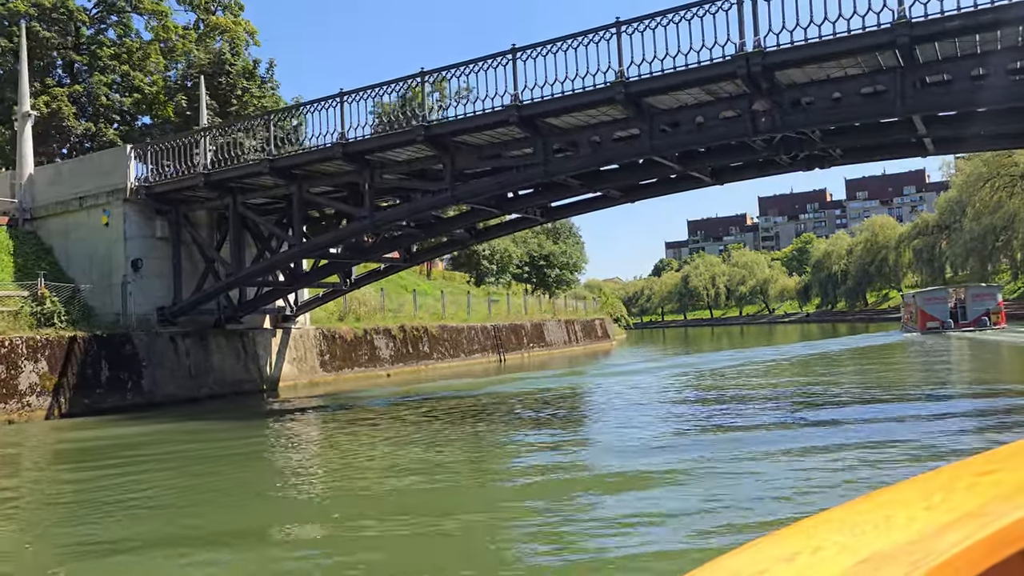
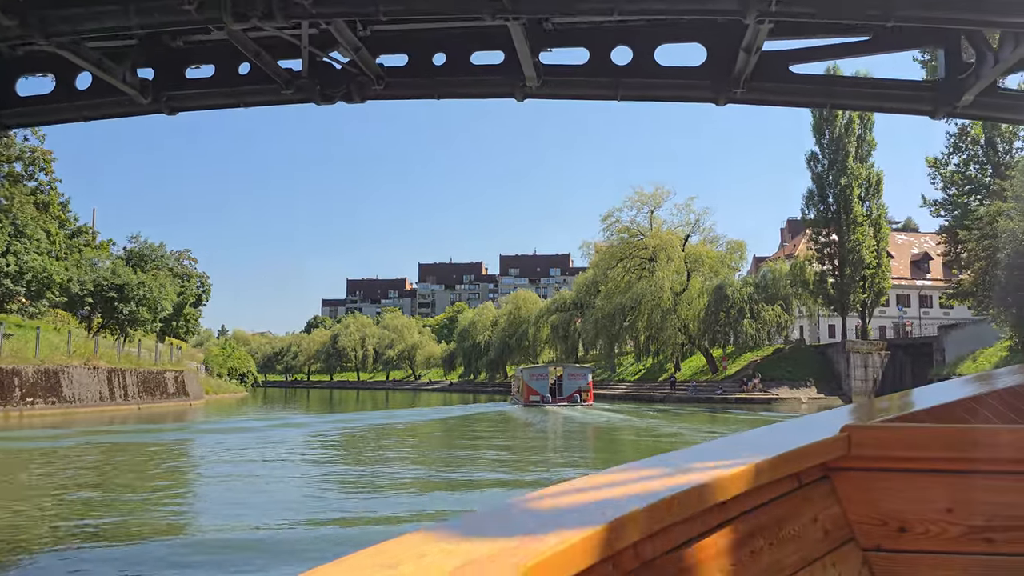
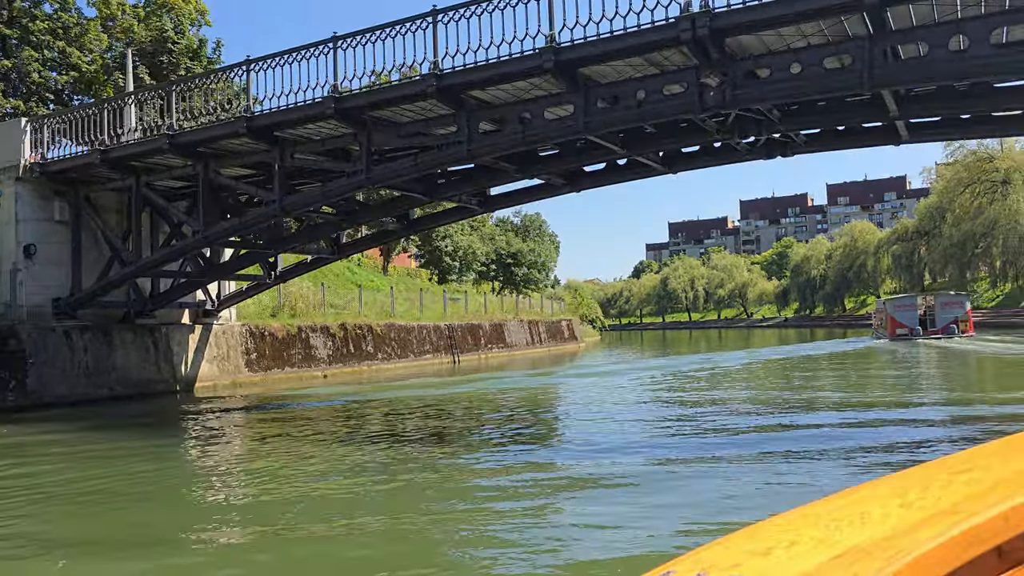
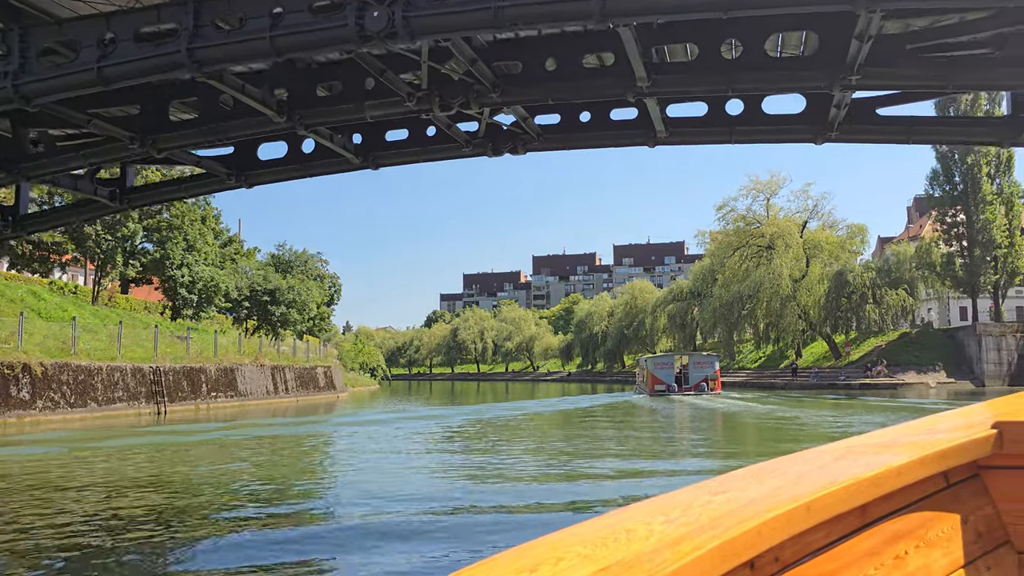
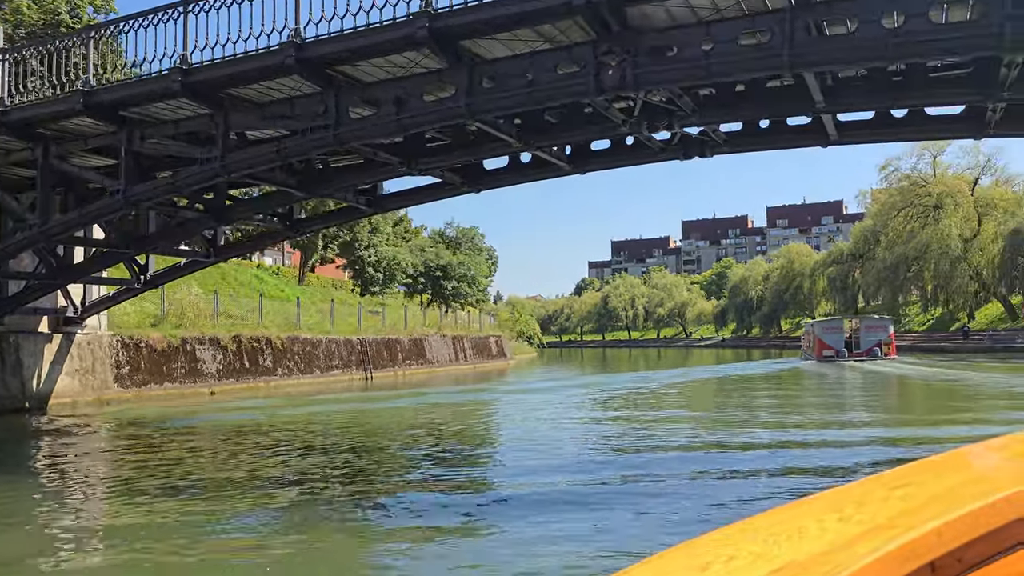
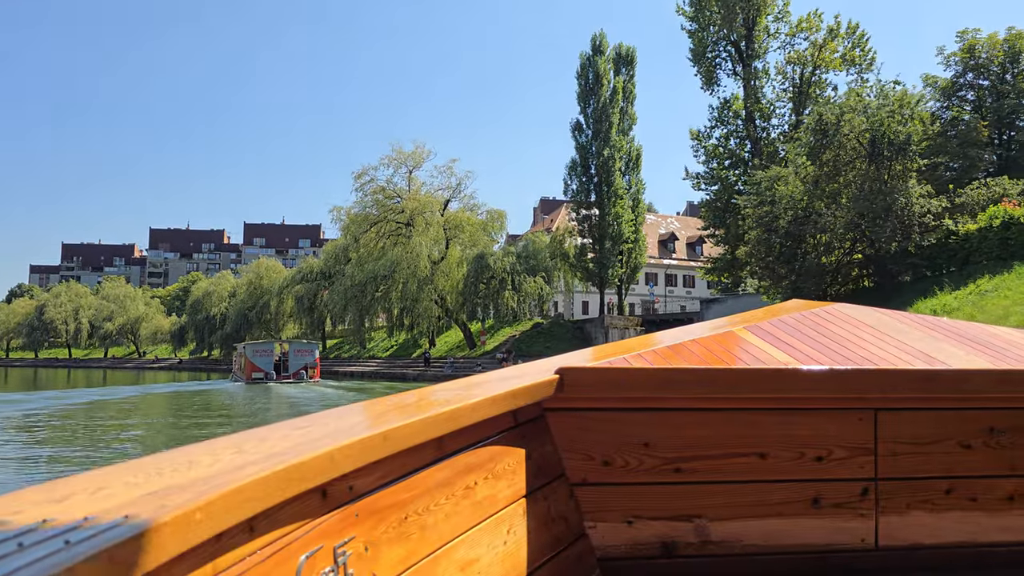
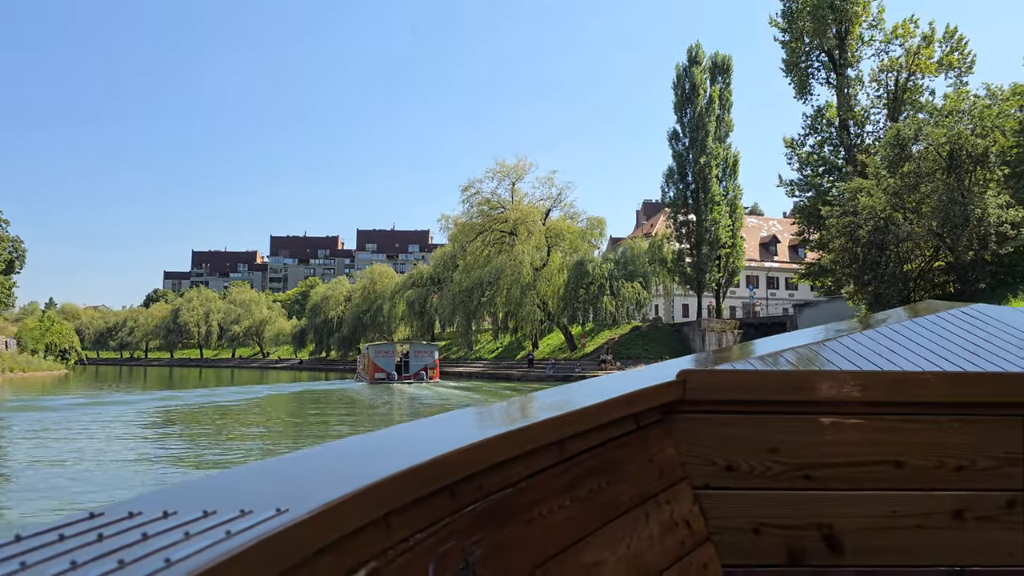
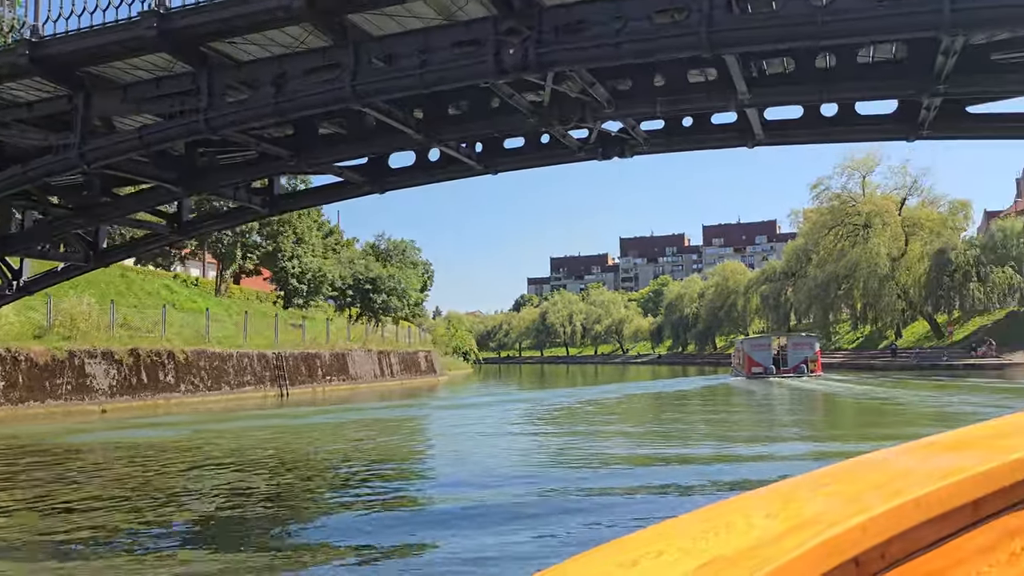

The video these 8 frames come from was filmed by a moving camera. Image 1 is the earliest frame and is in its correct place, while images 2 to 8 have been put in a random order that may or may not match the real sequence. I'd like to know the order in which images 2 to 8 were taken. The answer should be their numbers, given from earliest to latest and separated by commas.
3, 5, 8, 4, 2, 7, 6
